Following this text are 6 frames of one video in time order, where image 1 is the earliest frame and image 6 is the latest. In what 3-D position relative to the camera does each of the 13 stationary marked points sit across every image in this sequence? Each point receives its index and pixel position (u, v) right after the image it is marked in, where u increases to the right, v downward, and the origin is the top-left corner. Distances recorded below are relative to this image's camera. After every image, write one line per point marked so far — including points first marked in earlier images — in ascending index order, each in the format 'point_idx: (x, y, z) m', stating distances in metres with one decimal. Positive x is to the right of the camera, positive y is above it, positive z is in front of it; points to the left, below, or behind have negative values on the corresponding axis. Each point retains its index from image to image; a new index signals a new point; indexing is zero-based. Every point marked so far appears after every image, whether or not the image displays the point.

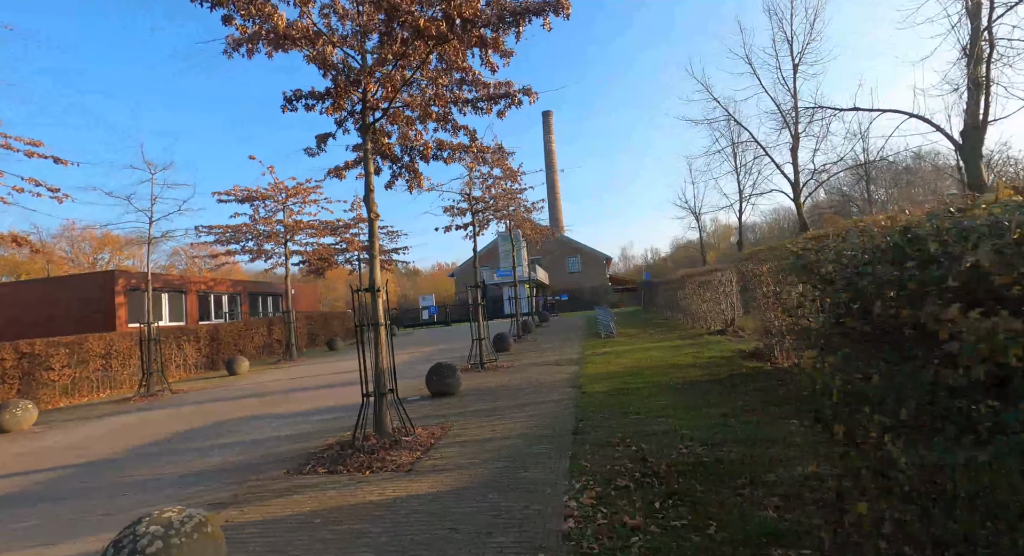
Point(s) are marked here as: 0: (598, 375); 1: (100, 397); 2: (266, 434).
0: (+1.6, -1.8, +8.9) m
1: (-11.5, -3.3, +13.8) m
2: (-3.7, -2.3, +7.5) m
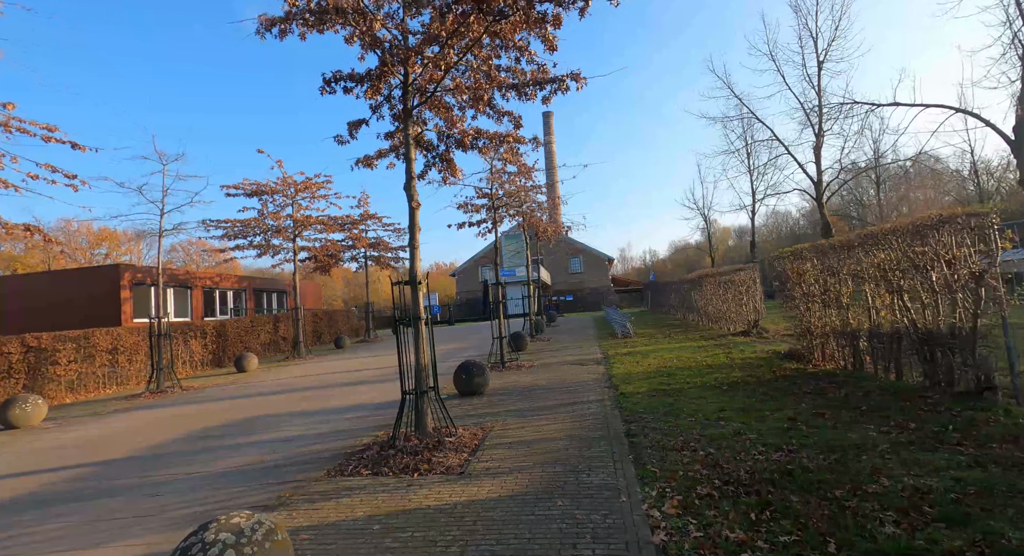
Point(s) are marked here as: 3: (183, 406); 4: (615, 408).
0: (+2.1, -1.7, +8.6) m
1: (-11.0, -3.1, +13.5) m
2: (-3.2, -2.2, +7.1) m
3: (-7.0, -2.7, +10.6) m
4: (+1.4, -1.7, +6.6) m
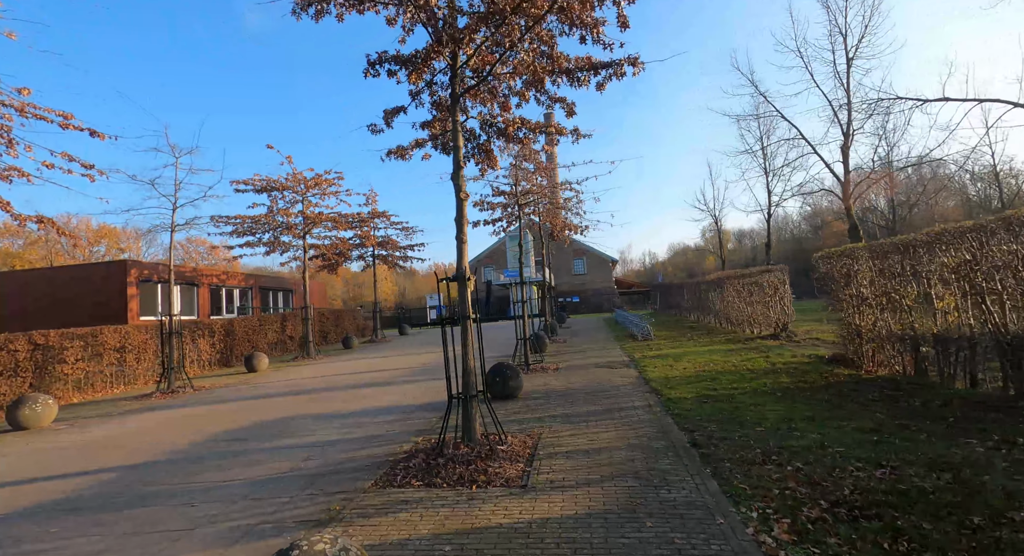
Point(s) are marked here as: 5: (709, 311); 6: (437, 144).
0: (+2.7, -1.7, +8.3) m
1: (-10.5, -3.0, +13.1) m
2: (-2.6, -2.2, +6.8) m
3: (-6.5, -2.7, +10.2) m
4: (+2.0, -1.7, +6.2) m
5: (+7.8, -1.3, +19.4) m
6: (-1.0, +1.9, +7.0) m
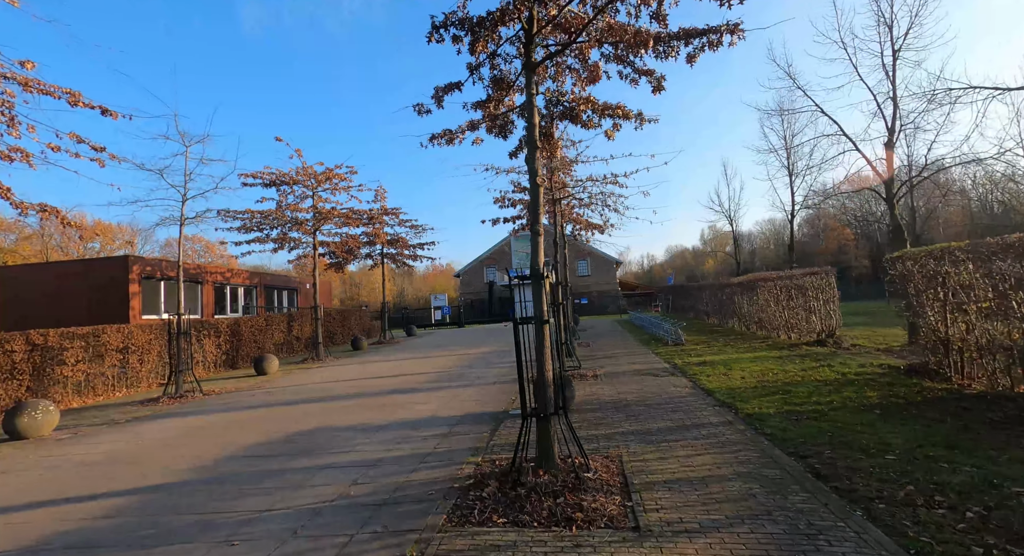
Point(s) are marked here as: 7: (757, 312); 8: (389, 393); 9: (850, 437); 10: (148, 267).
0: (+3.5, -1.7, +7.6) m
1: (-9.8, -2.9, +12.2) m
2: (-1.8, -2.2, +6.0) m
3: (-5.7, -2.6, +9.4) m
4: (+2.7, -1.7, +5.5) m
5: (+8.5, -1.4, +18.7) m
6: (-0.2, +1.9, +6.3) m
7: (+7.9, -1.1, +16.2) m
8: (-2.6, -2.4, +10.4) m
9: (+3.5, -1.6, +5.1) m
10: (-12.0, +0.4, +16.2) m
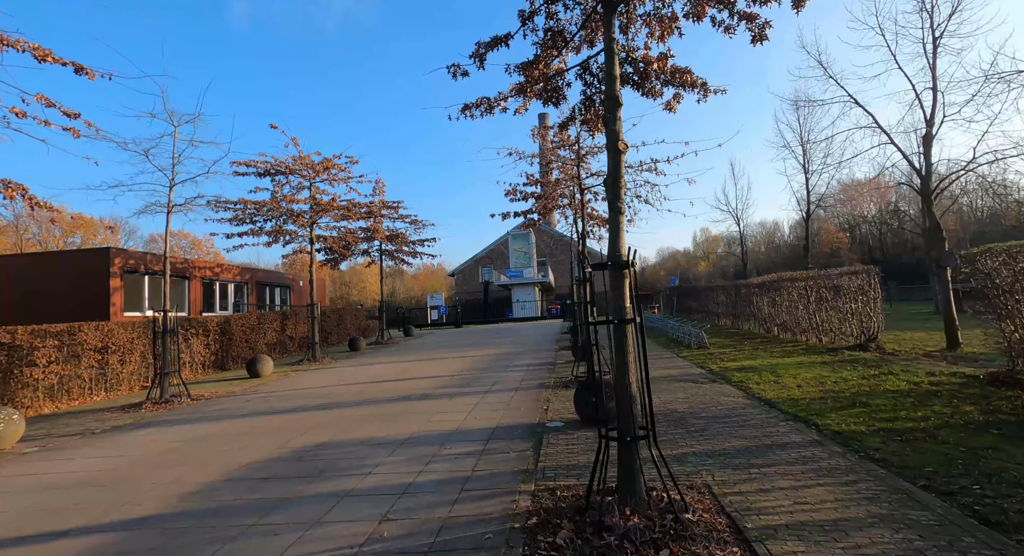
0: (+4.0, -1.7, +6.7) m
1: (-9.4, -2.8, +11.1) m
2: (-1.3, -2.1, +5.0) m
3: (-5.3, -2.5, +8.3) m
4: (+3.3, -1.7, +4.6) m
5: (+8.7, -1.4, +17.9) m
6: (+0.3, +2.0, +5.3) m
7: (+8.3, -1.1, +15.4) m
8: (-2.2, -2.3, +9.4) m
9: (+4.0, -1.6, +4.3) m
10: (-11.6, +0.6, +15.1) m
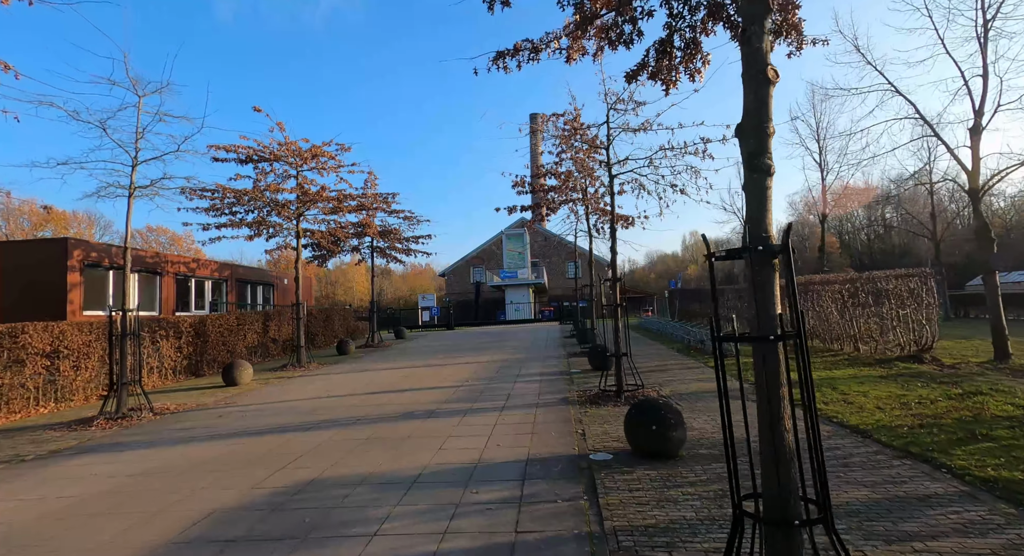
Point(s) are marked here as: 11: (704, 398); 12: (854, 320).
0: (+4.4, -1.7, +5.5) m
1: (-9.1, -2.6, +9.5) m
2: (-0.9, -2.0, +3.7) m
3: (-4.9, -2.4, +6.9) m
4: (+3.7, -1.7, +3.4) m
5: (+8.9, -1.5, +16.8) m
6: (+0.8, +2.1, +4.0) m
7: (+8.5, -1.2, +14.3) m
8: (-1.8, -2.3, +8.1) m
9: (+4.5, -1.6, +3.1) m
10: (-11.4, +0.7, +13.5) m
11: (+3.1, -1.9, +8.0) m
12: (+8.3, -1.0, +12.0) m
